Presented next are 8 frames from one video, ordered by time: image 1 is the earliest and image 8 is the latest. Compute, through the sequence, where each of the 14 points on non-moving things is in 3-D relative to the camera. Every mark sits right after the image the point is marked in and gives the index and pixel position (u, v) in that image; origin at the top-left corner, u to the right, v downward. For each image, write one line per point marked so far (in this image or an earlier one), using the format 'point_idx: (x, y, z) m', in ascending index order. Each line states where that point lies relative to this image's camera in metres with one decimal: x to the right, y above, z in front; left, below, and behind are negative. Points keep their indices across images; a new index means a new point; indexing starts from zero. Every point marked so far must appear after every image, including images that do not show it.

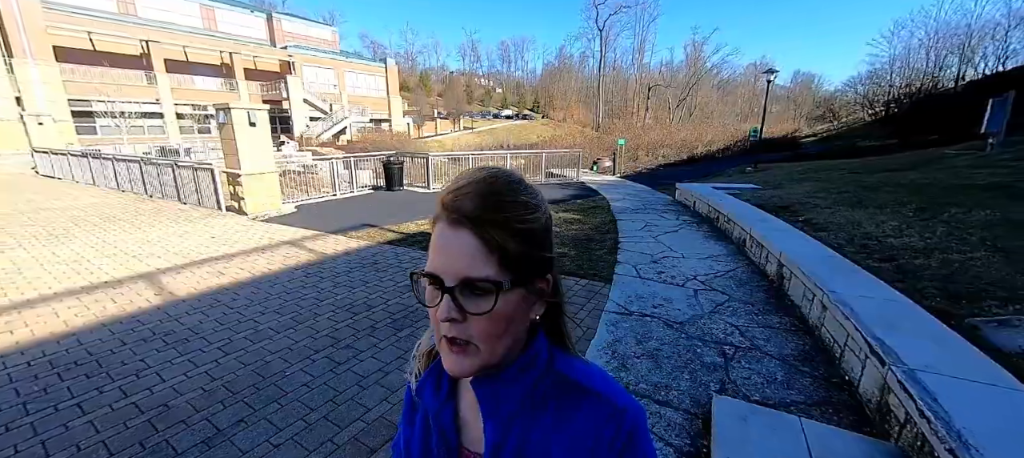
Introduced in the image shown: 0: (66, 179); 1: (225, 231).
0: (-14.1, +1.7, +12.8) m
1: (-4.5, -0.1, +6.4) m
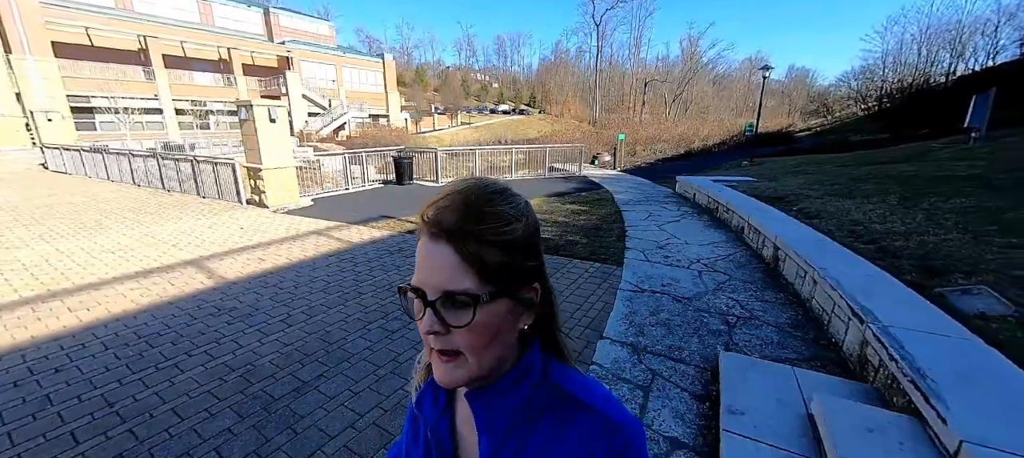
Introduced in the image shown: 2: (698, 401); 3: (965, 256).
0: (-14.0, +1.9, +13.0) m
1: (-4.3, +0.1, +6.7) m
2: (+1.1, -1.0, +2.4) m
3: (+3.8, -0.2, +3.3) m
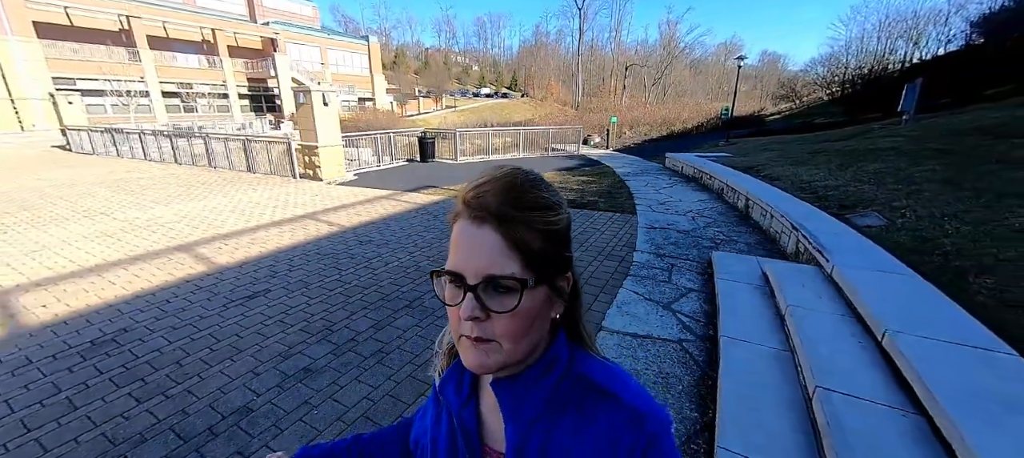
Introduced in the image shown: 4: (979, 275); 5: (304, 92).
0: (-13.8, +2.6, +13.7) m
1: (-3.8, +0.7, +7.9) m
2: (+1.8, -0.4, +3.9) m
3: (+4.5, +0.4, +5.0) m
4: (+3.5, -0.4, +2.9) m
5: (-4.4, +2.8, +8.3) m
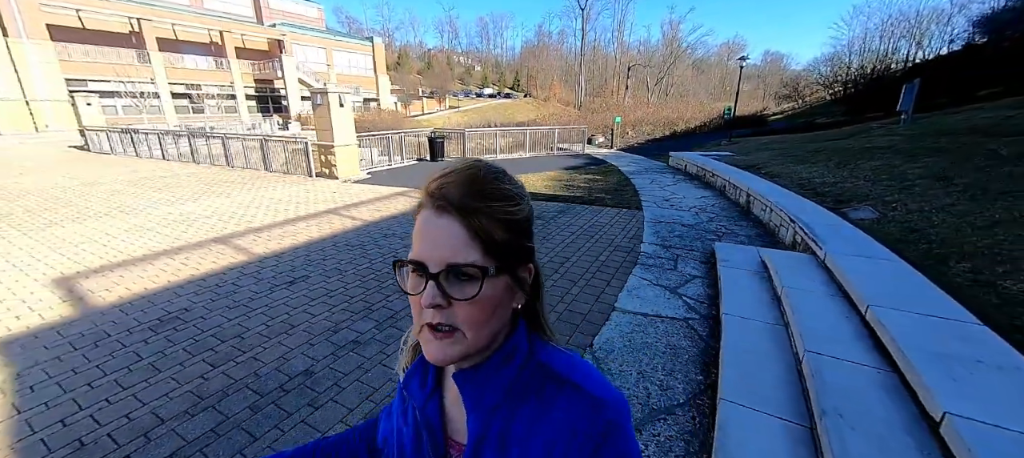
0: (-13.6, +2.7, +14.1) m
1: (-3.6, +0.8, +8.3) m
2: (+2.0, -0.4, +4.2) m
3: (+4.7, +0.5, +5.3) m
4: (+3.6, -0.3, +3.2) m
5: (-4.2, +2.9, +8.6) m
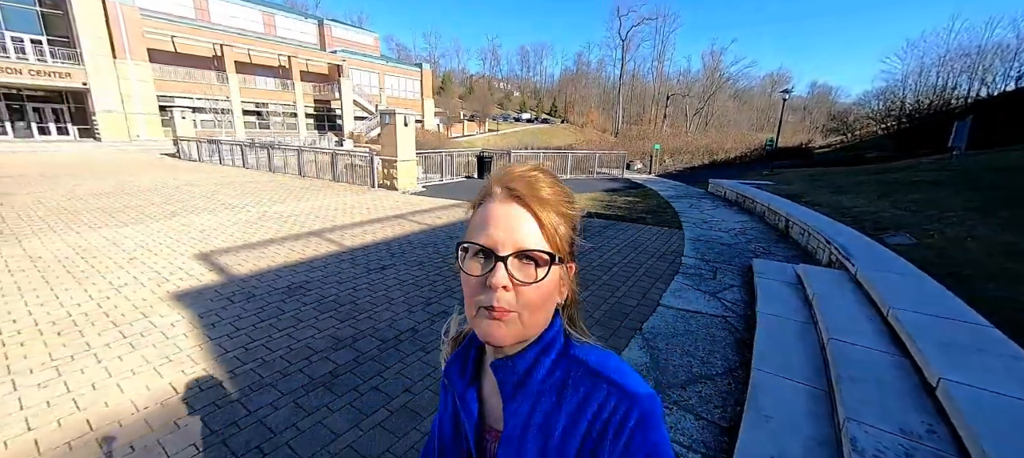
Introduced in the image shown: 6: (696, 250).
0: (-12.0, +2.7, +15.8) m
1: (-2.6, +0.7, +9.2) m
2: (+2.7, -0.5, +4.6) m
3: (+5.4, +0.1, +5.6) m
4: (+4.2, -0.5, +3.5) m
5: (-3.0, +2.8, +9.7) m
6: (+2.6, -0.3, +5.6) m
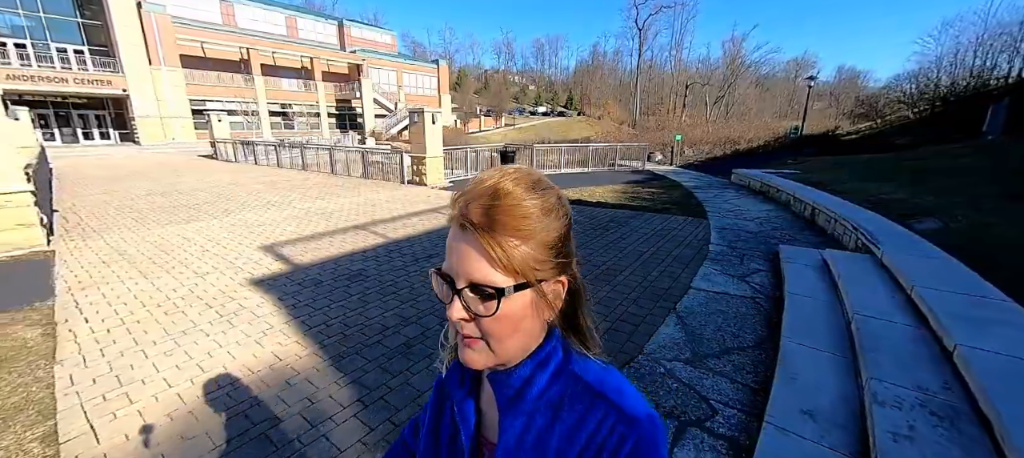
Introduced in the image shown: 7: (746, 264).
0: (-11.1, +2.8, +16.6) m
1: (-2.0, +0.8, +9.6) m
2: (+3.1, -0.4, +4.9) m
3: (+5.9, +0.3, +5.6) m
4: (+4.6, -0.3, +3.7) m
5: (-2.4, +2.9, +10.1) m
6: (+3.1, -0.1, +5.8) m
7: (+2.8, -0.4, +4.8) m
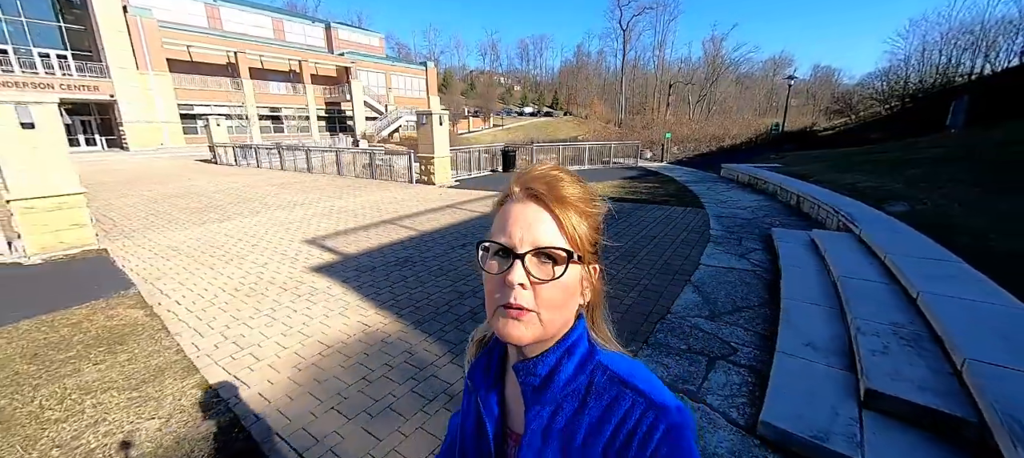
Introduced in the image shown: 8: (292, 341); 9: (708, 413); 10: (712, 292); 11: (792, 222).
0: (-11.2, +2.7, +16.8) m
1: (-1.8, +0.9, +10.1) m
2: (+3.5, -0.2, +5.5) m
3: (+6.2, +0.6, +6.4) m
4: (+5.0, -0.1, +4.4) m
5: (-2.3, +3.0, +10.5) m
6: (+3.4, +0.1, +6.4) m
7: (+3.1, -0.2, +5.4) m
8: (-1.7, -0.9, +3.1) m
9: (+1.1, -1.0, +2.3) m
10: (+2.0, -0.6, +3.9) m
11: (+4.5, +0.1, +6.4) m
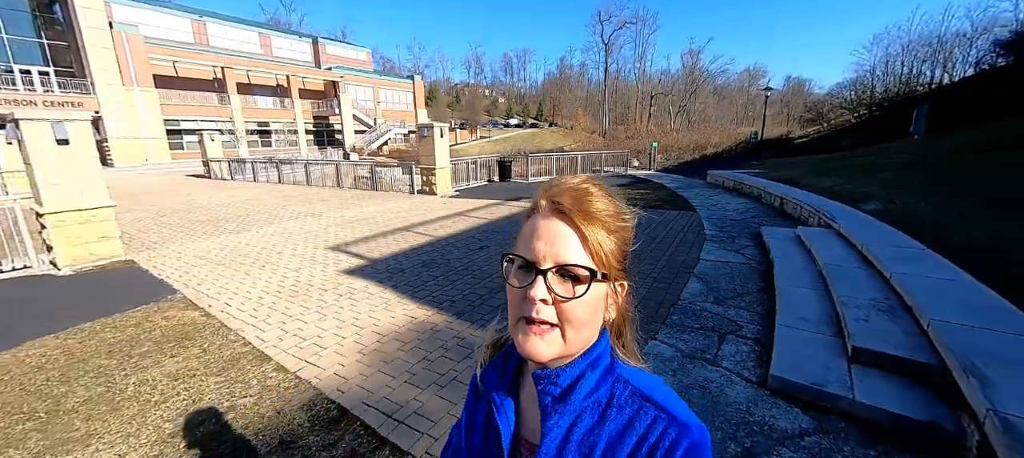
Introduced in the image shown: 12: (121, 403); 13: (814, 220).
0: (-11.4, +2.1, +16.9) m
1: (-1.8, +0.7, +10.4) m
2: (+3.7, -0.1, +6.0) m
3: (+6.4, +0.6, +7.0) m
4: (+5.2, 0.0, +5.0) m
5: (-2.3, +2.8, +11.0) m
6: (+3.5, +0.1, +7.0) m
7: (+3.3, -0.2, +5.9) m
8: (-1.4, -0.9, +3.4) m
9: (+1.4, -1.0, +2.7) m
10: (+2.2, -0.6, +4.4) m
11: (+4.6, +0.1, +6.9) m
12: (-2.6, -1.2, +2.6) m
13: (+4.8, +0.2, +6.4) m
